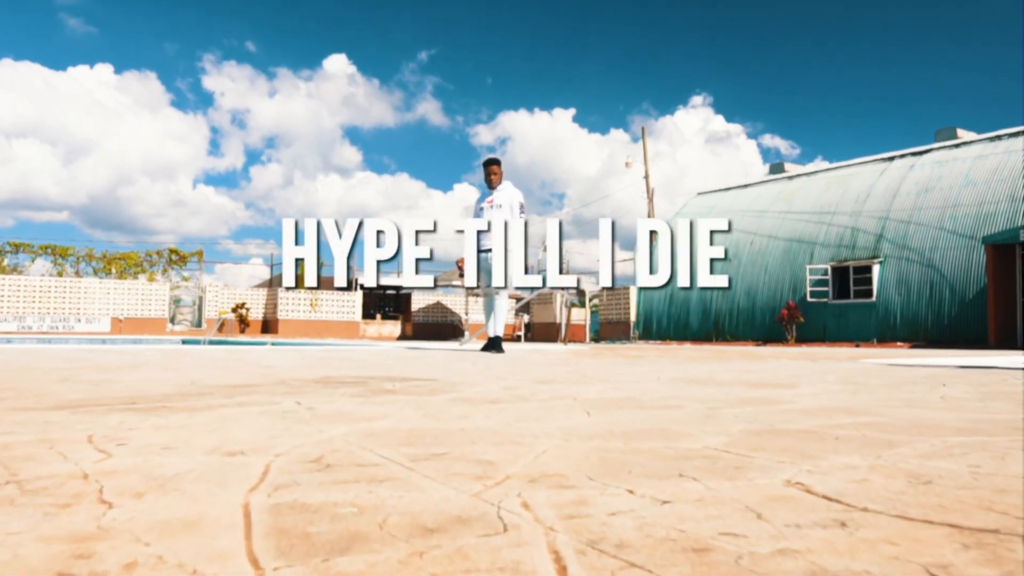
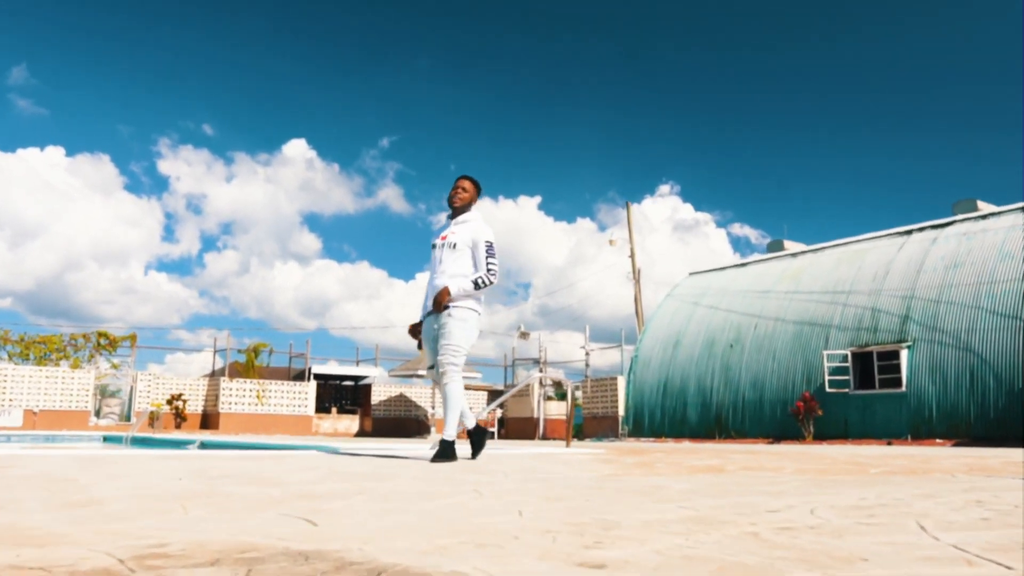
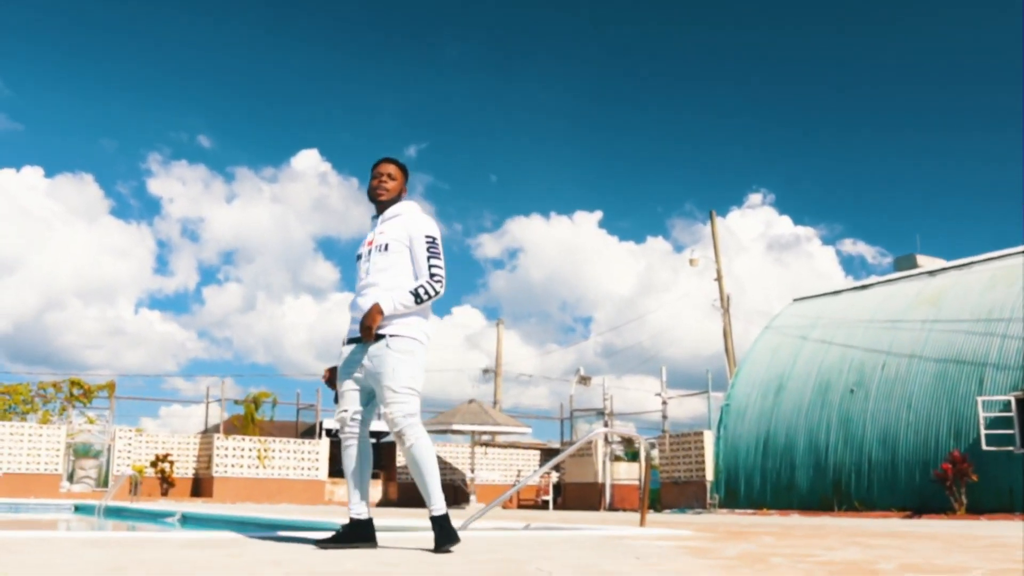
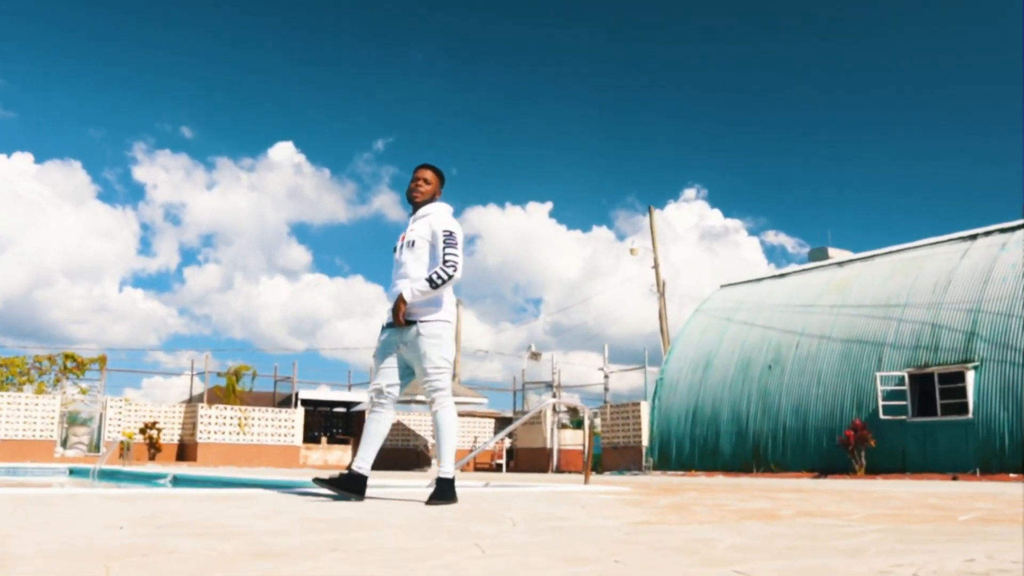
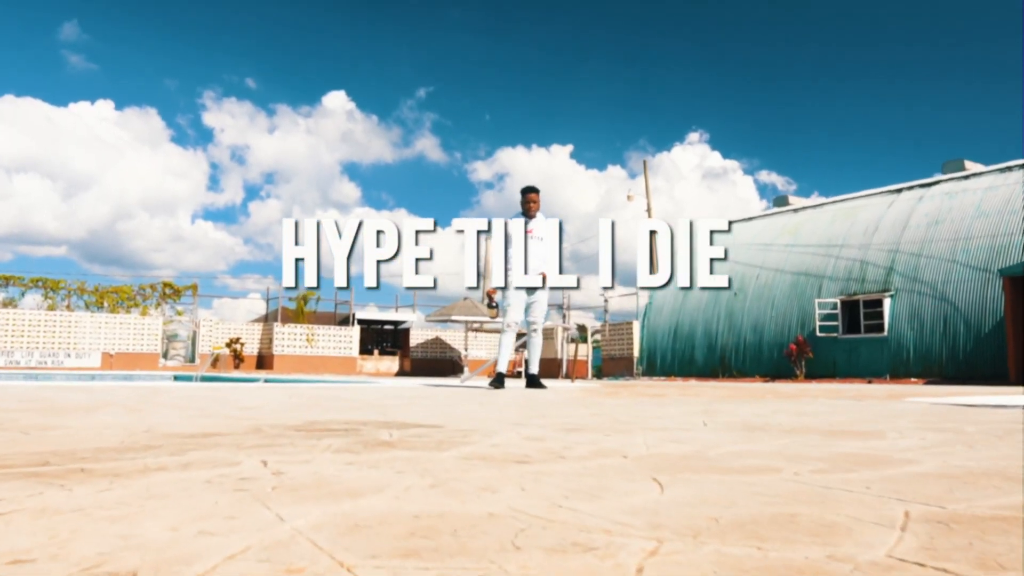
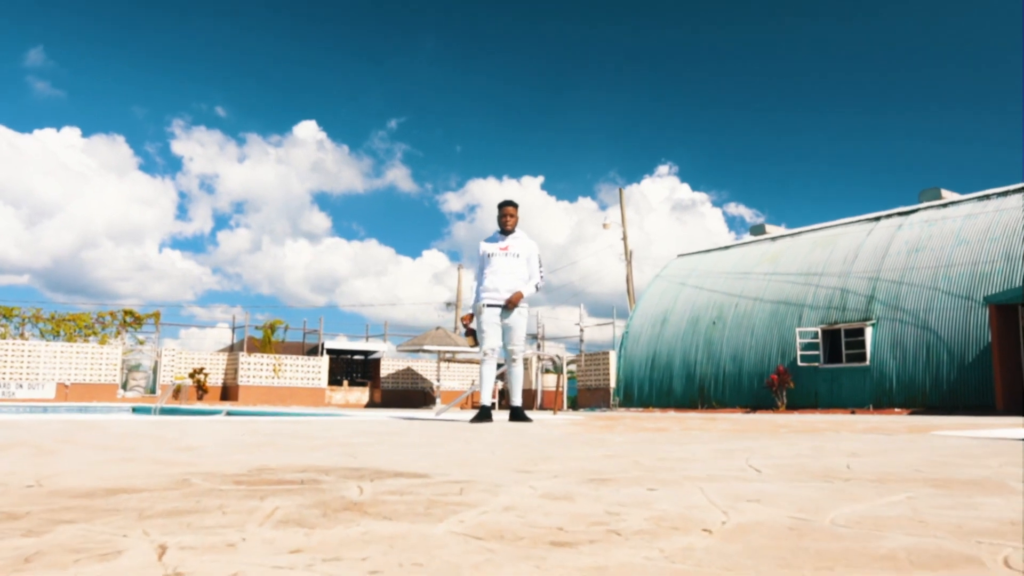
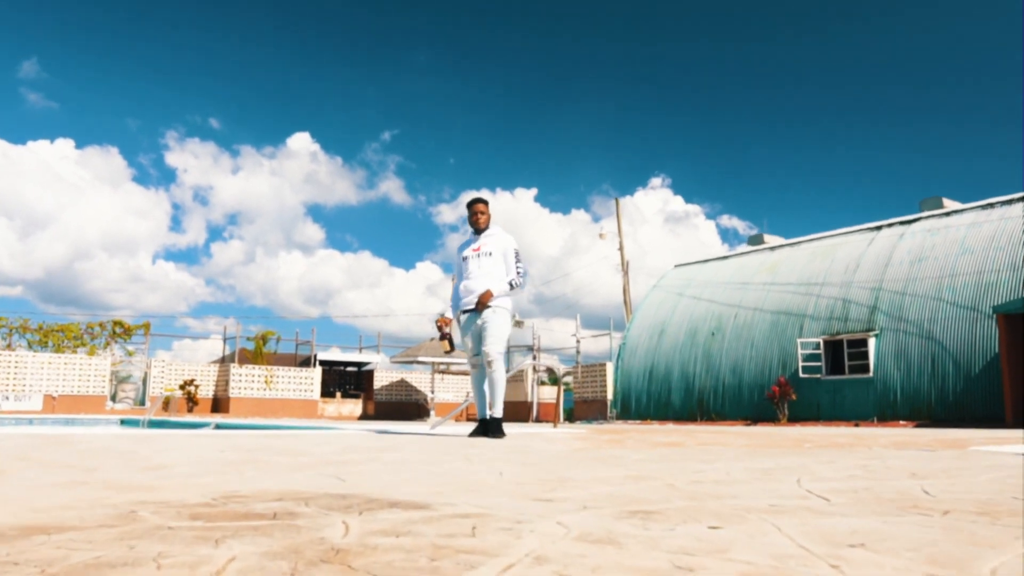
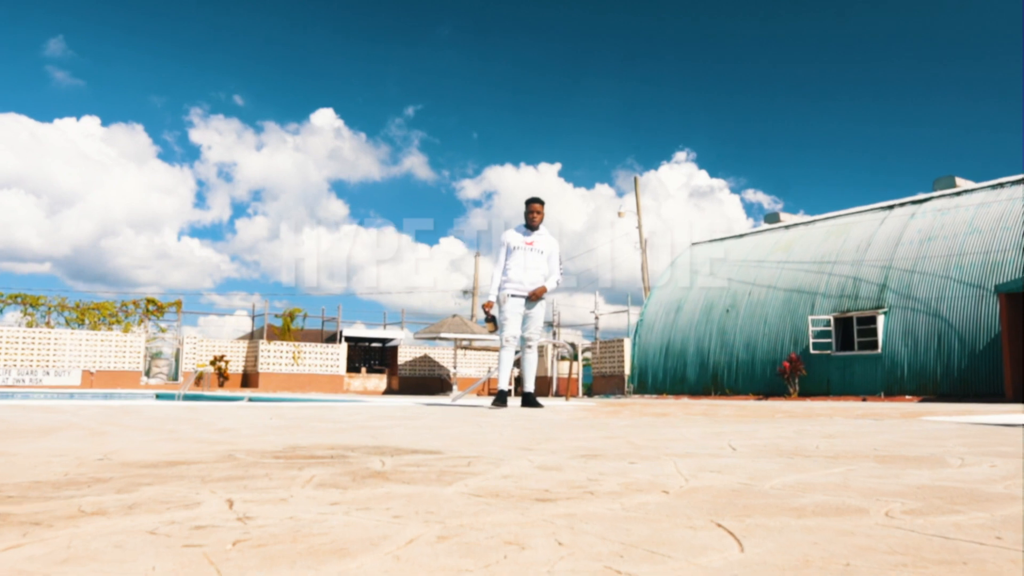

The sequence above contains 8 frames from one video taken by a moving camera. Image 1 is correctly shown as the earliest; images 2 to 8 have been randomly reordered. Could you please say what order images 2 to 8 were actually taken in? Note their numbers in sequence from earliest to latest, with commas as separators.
5, 8, 6, 7, 2, 4, 3
